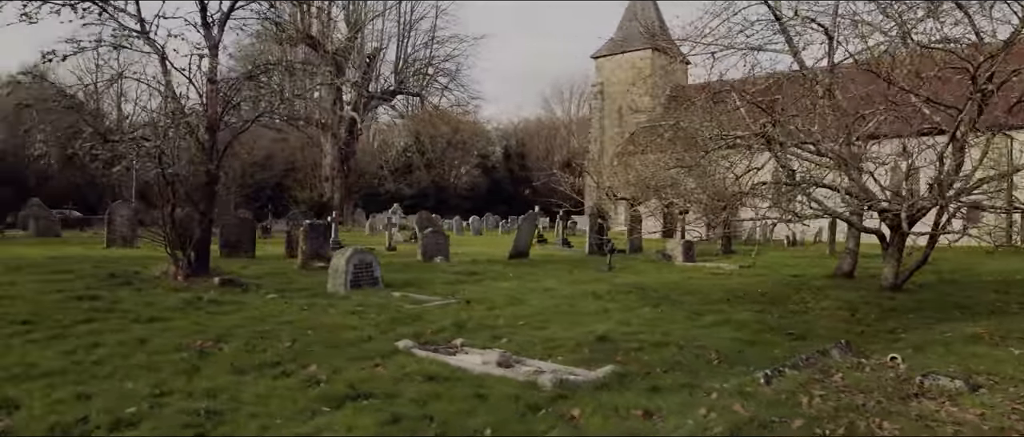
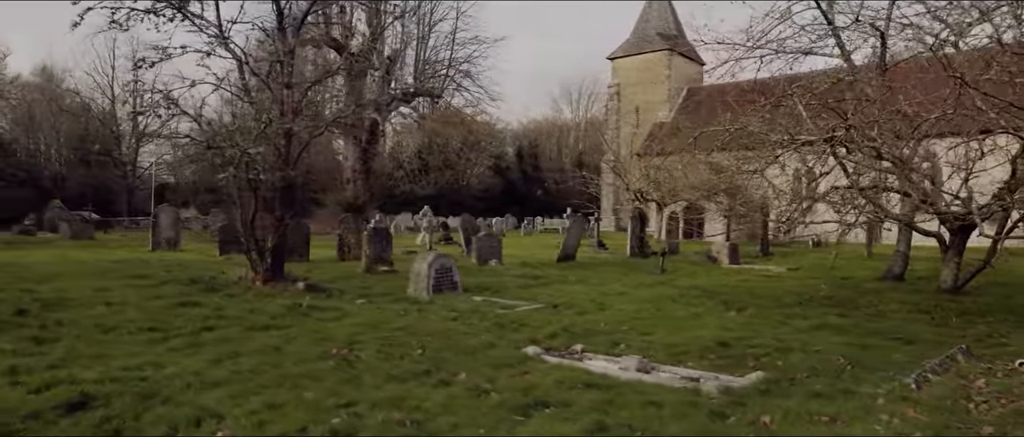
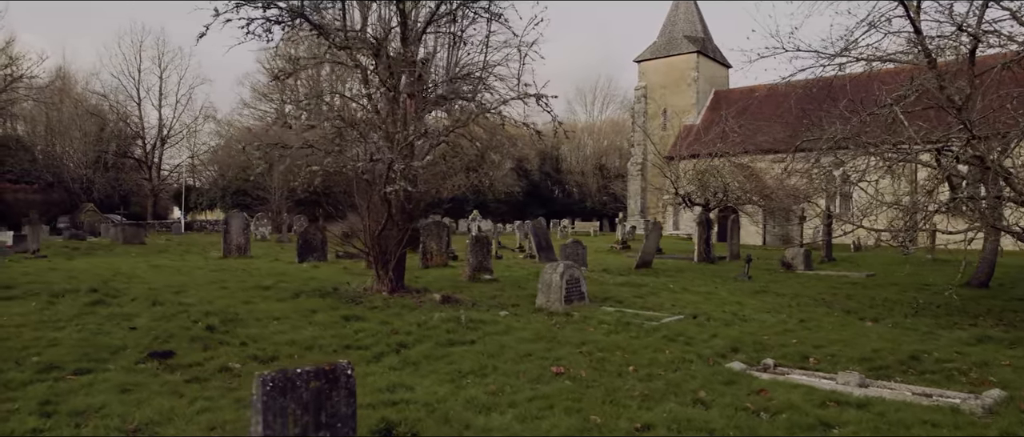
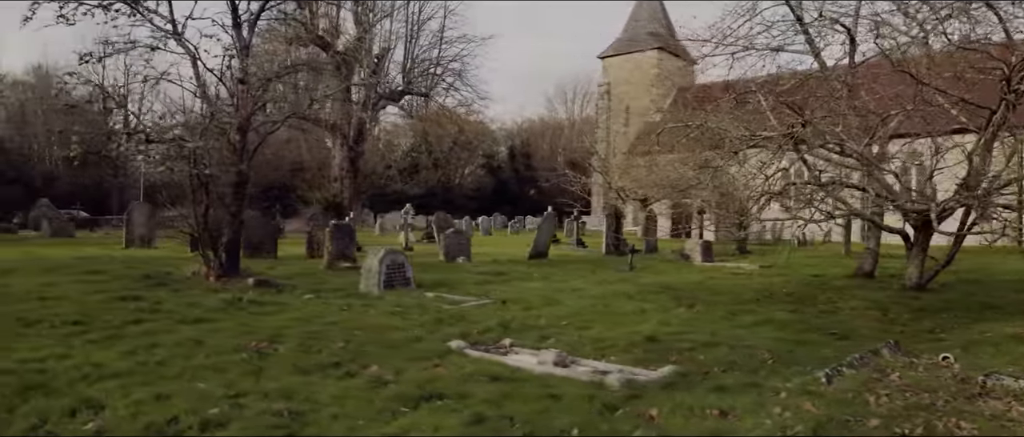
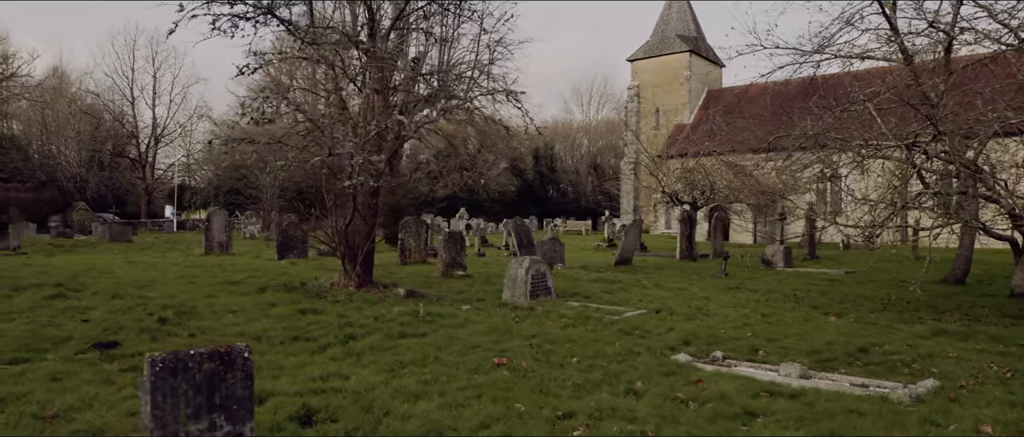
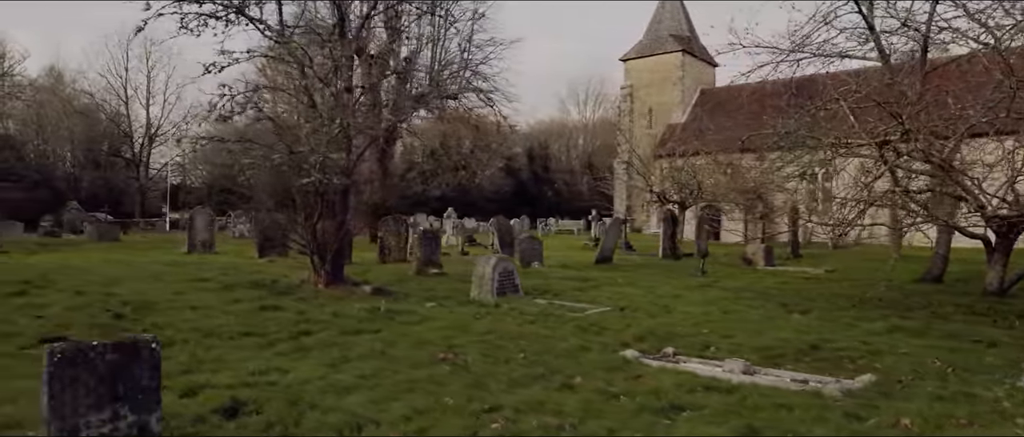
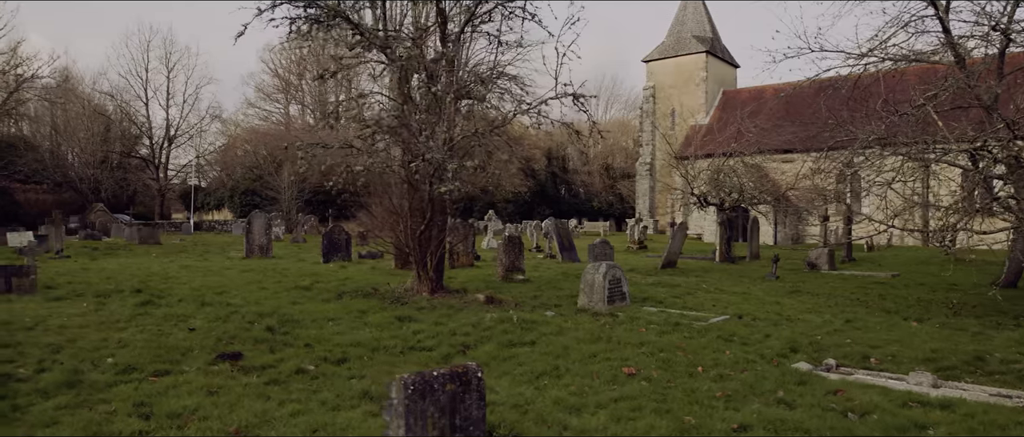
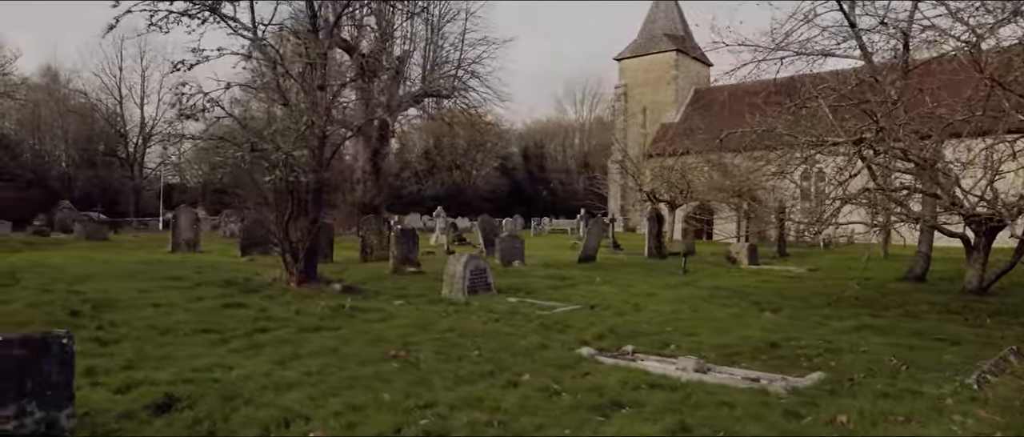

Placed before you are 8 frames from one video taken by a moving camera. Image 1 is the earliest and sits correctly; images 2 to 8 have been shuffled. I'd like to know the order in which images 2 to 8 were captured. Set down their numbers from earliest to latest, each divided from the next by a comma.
4, 2, 8, 6, 5, 3, 7
